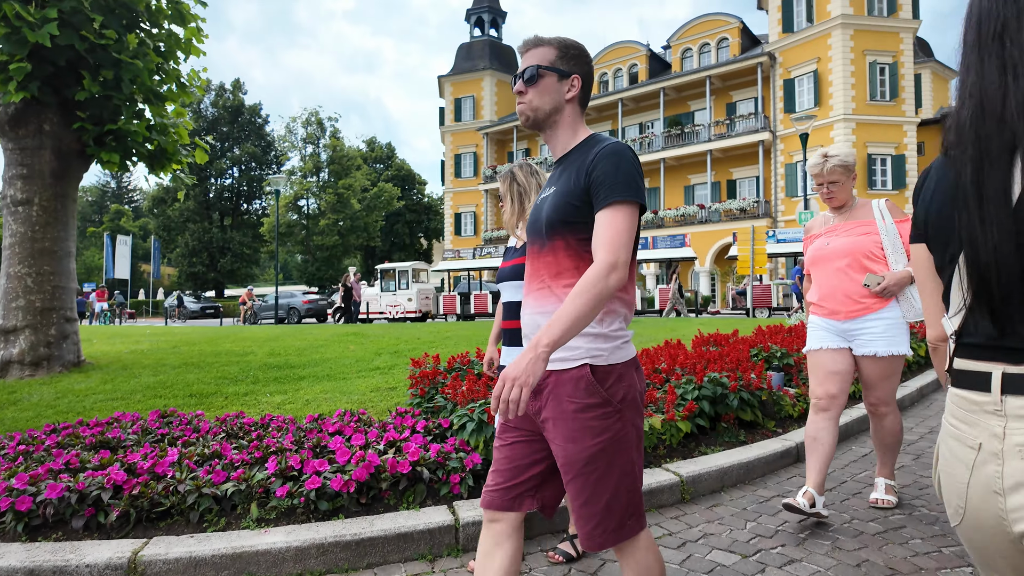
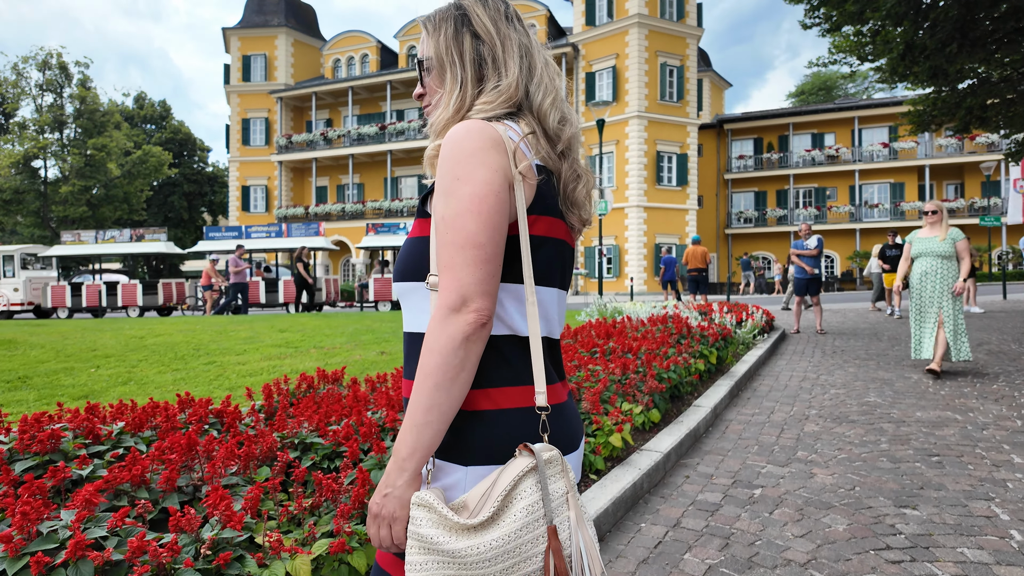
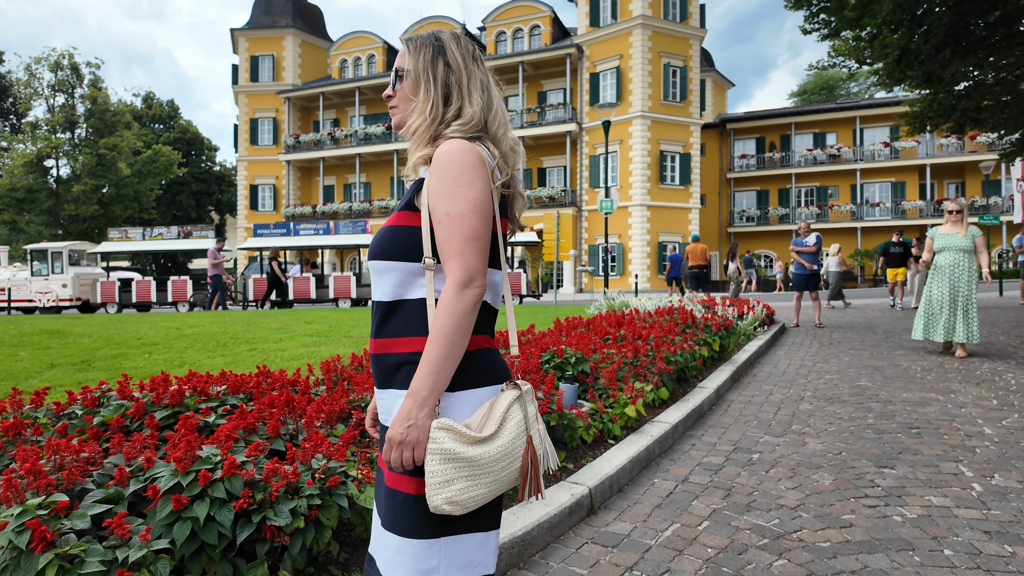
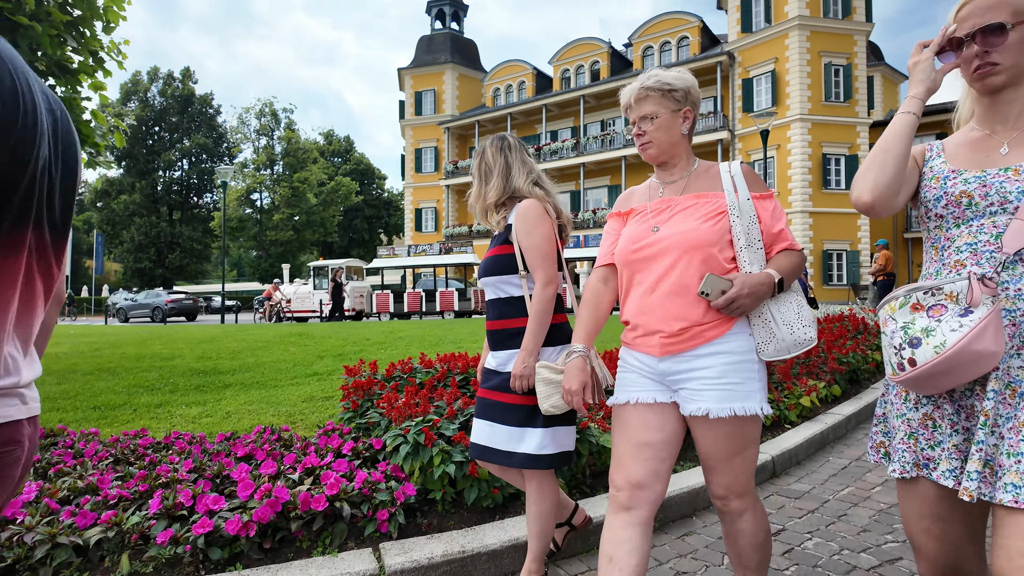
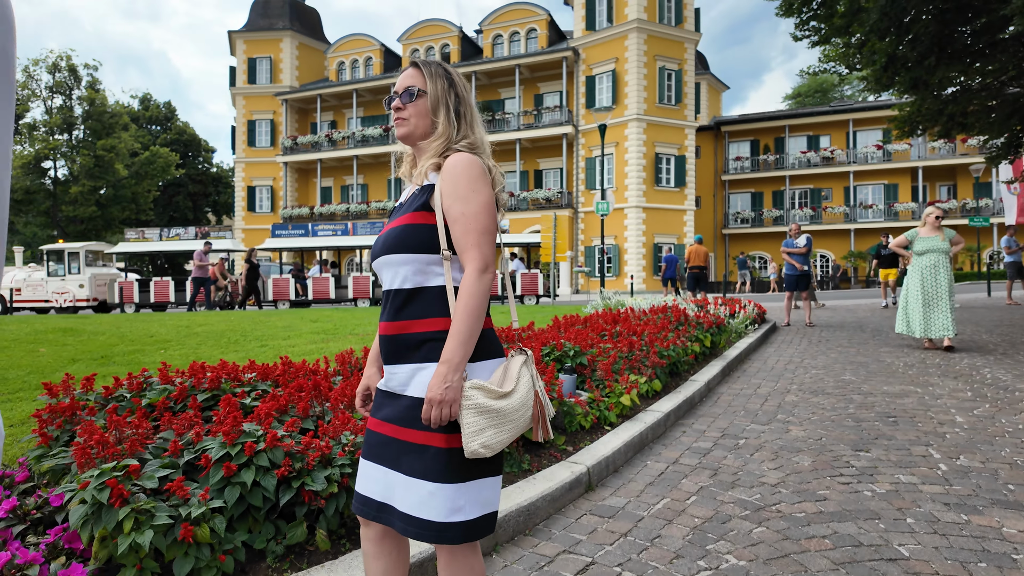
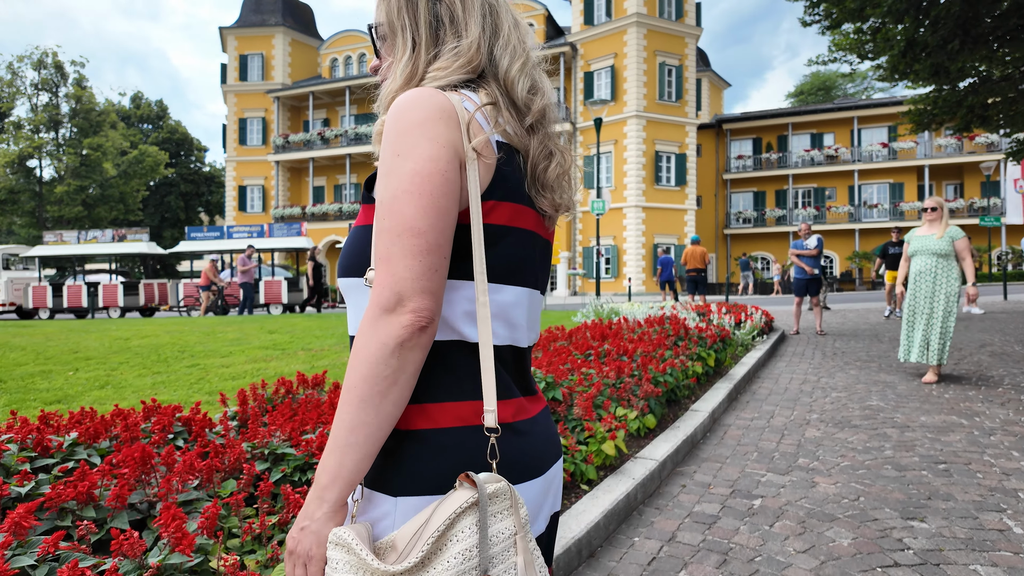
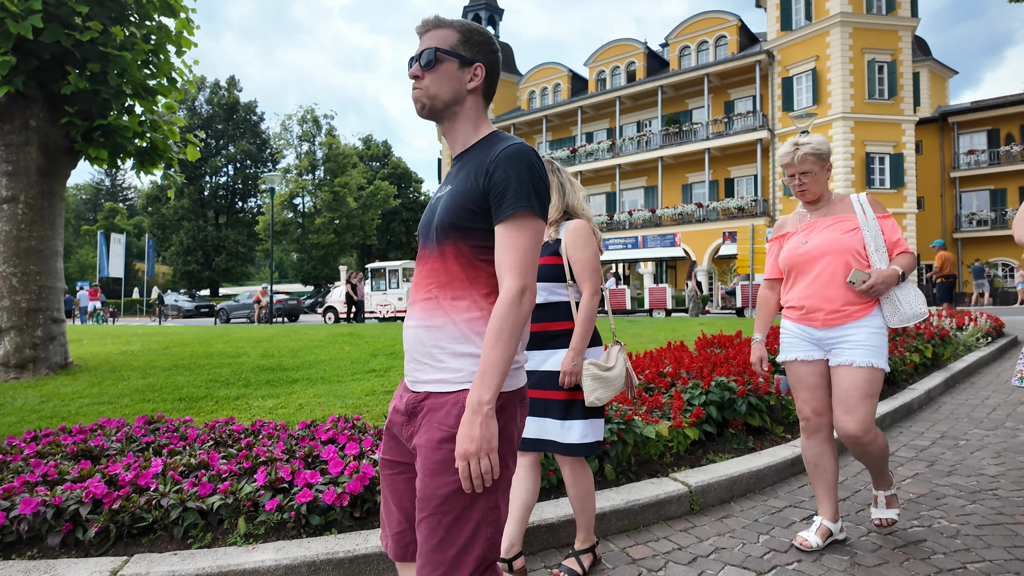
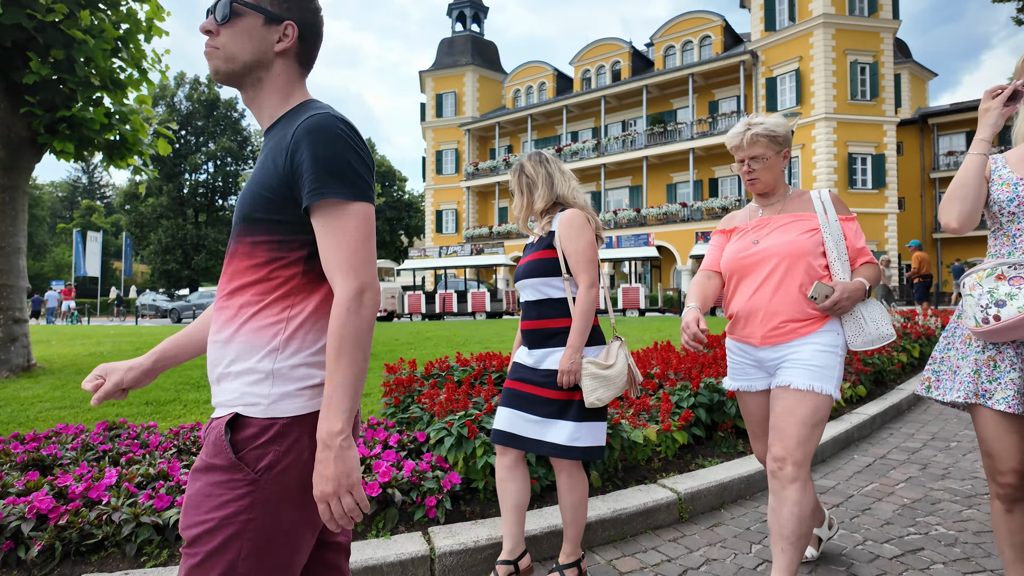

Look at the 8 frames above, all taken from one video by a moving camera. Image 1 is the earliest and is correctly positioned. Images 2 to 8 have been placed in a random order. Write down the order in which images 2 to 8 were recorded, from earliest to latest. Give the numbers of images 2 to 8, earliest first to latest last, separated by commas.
7, 8, 4, 5, 3, 2, 6
